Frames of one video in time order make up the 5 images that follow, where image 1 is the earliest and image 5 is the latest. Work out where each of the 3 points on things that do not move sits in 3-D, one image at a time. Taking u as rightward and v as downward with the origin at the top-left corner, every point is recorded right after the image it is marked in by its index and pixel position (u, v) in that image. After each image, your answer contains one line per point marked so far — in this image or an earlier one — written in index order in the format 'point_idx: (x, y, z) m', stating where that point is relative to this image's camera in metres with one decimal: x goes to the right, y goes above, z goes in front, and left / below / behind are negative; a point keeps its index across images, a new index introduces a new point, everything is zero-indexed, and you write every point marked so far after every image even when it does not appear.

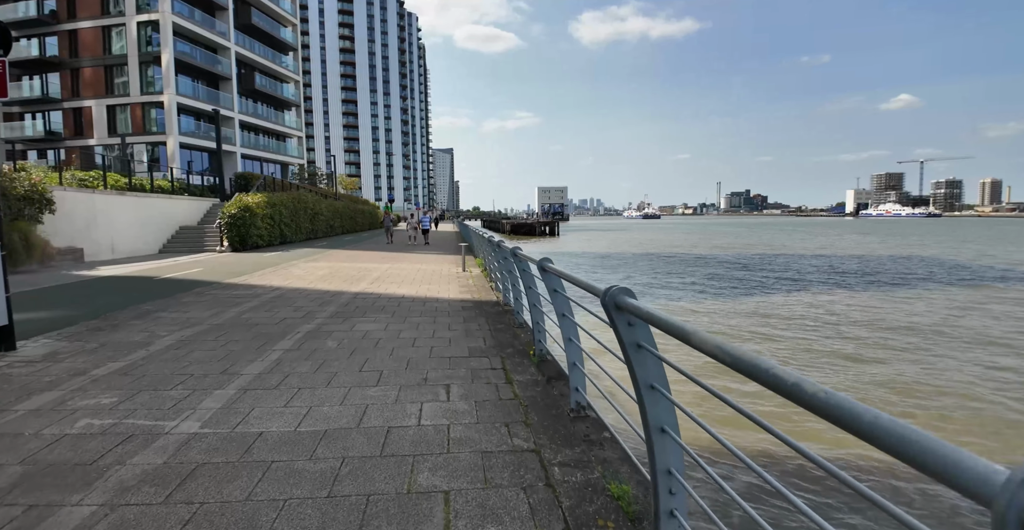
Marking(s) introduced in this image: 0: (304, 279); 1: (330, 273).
0: (-4.8, -0.3, +11.4) m
1: (-4.6, -0.2, +12.7) m
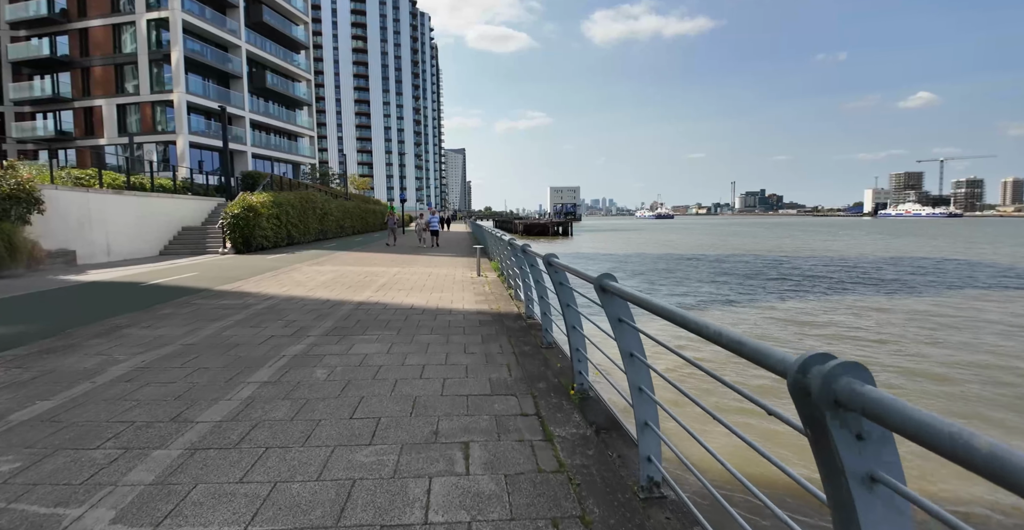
0: (-4.3, -0.5, +10.3) m
1: (-4.2, -0.3, +11.6) m
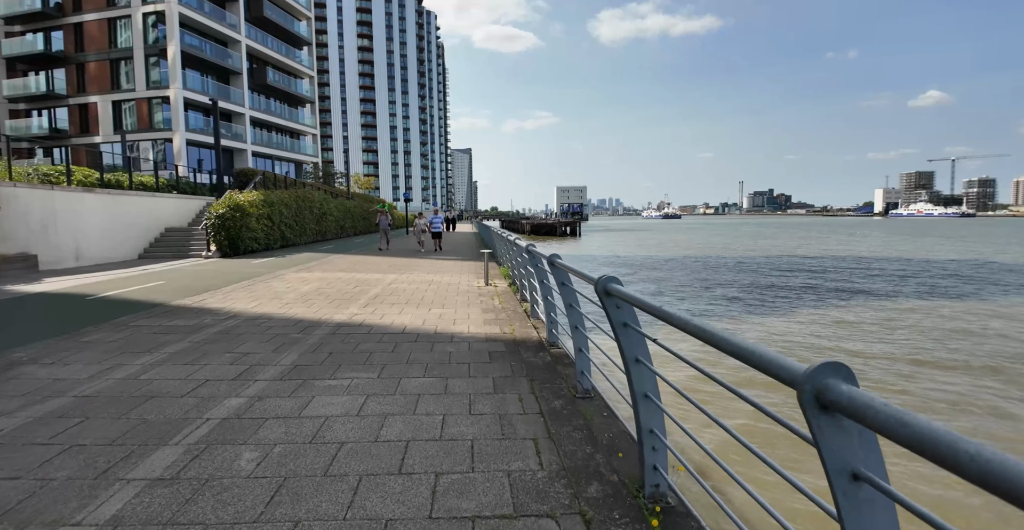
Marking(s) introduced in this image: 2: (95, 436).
0: (-4.1, -0.6, +8.7) m
1: (-3.9, -0.5, +9.9) m
2: (-3.0, -1.2, +3.6) m
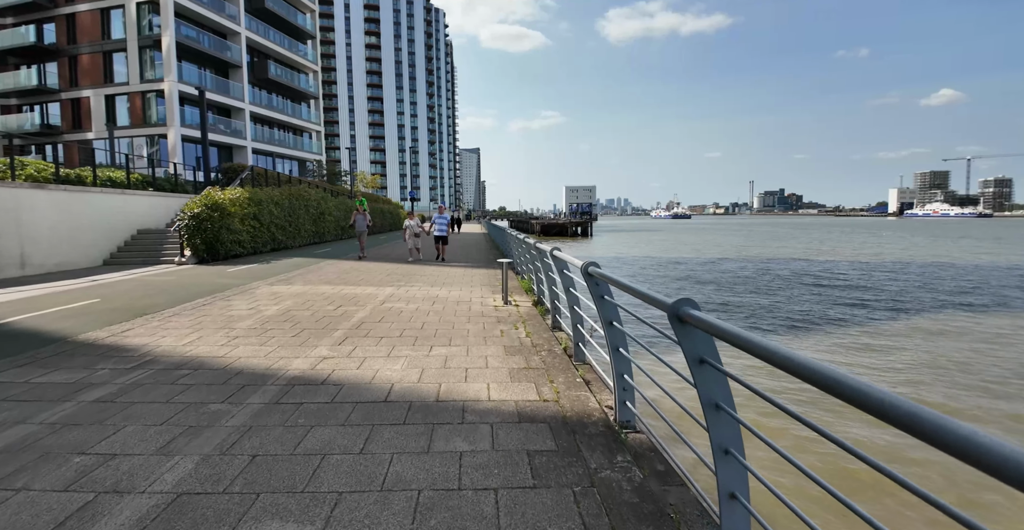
0: (-3.6, -0.9, +6.4) m
1: (-3.5, -0.7, +7.7) m
2: (-2.6, -1.4, +1.3) m
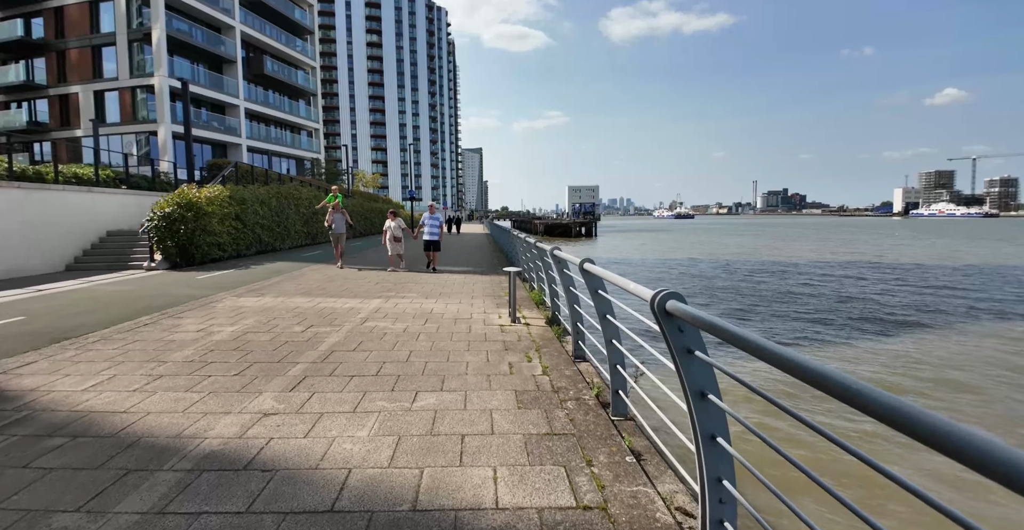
0: (-3.5, -1.0, +5.0) m
1: (-3.3, -0.9, +6.2) m
2: (-2.5, -1.6, -0.2) m
